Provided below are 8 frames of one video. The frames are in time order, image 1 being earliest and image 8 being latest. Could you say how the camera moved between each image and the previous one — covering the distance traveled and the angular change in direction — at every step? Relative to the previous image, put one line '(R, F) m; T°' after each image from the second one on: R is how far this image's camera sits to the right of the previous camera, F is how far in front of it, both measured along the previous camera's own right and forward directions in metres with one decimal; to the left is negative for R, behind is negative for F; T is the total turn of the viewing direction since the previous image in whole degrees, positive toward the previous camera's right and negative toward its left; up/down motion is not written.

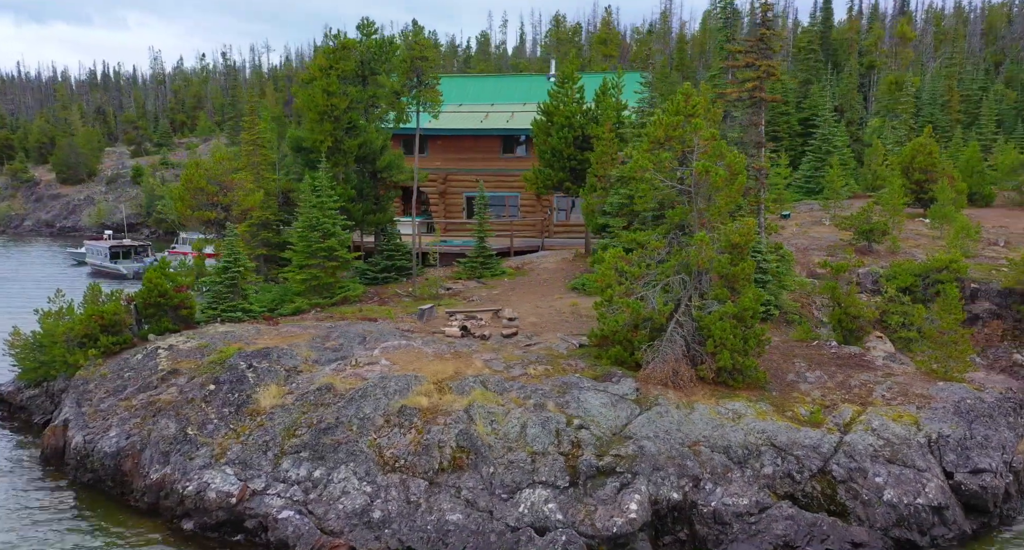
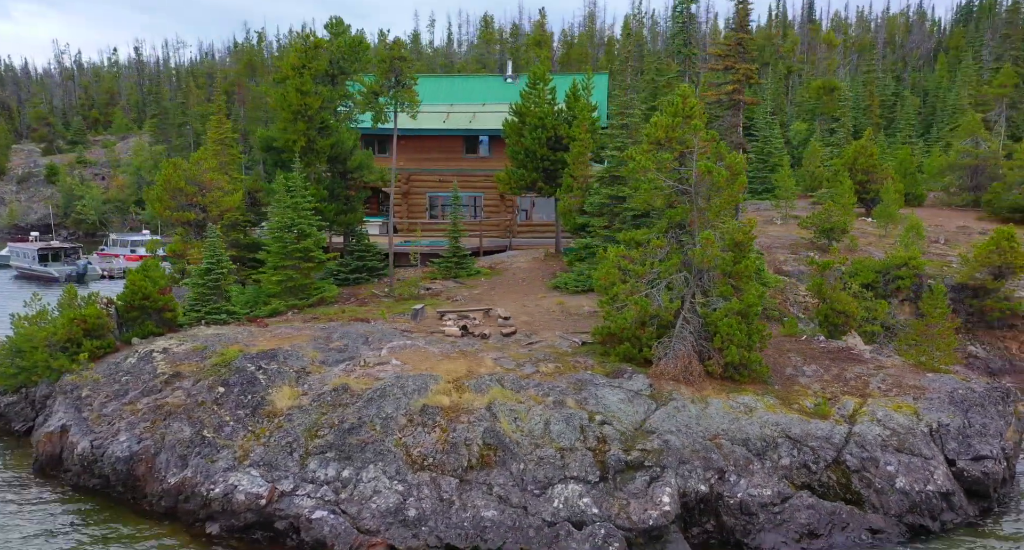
(-1.4, -0.1) m; +4°
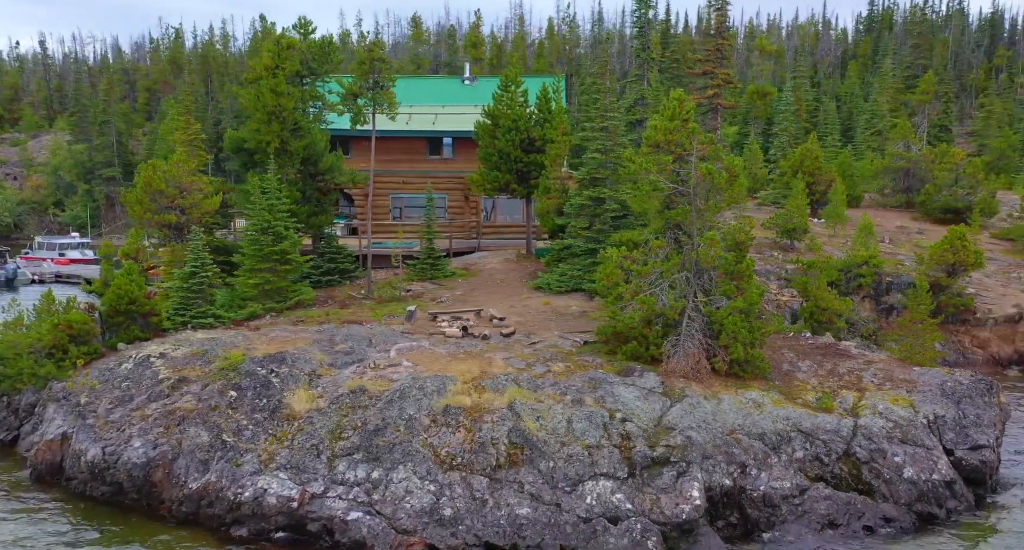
(-1.4, -0.1) m; +4°
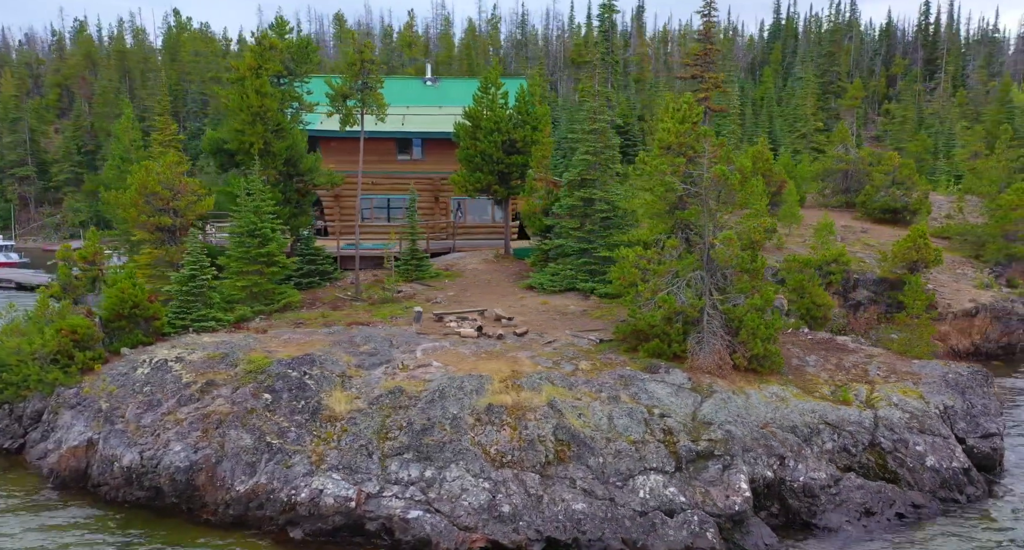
(-1.8, -0.2) m; +4°
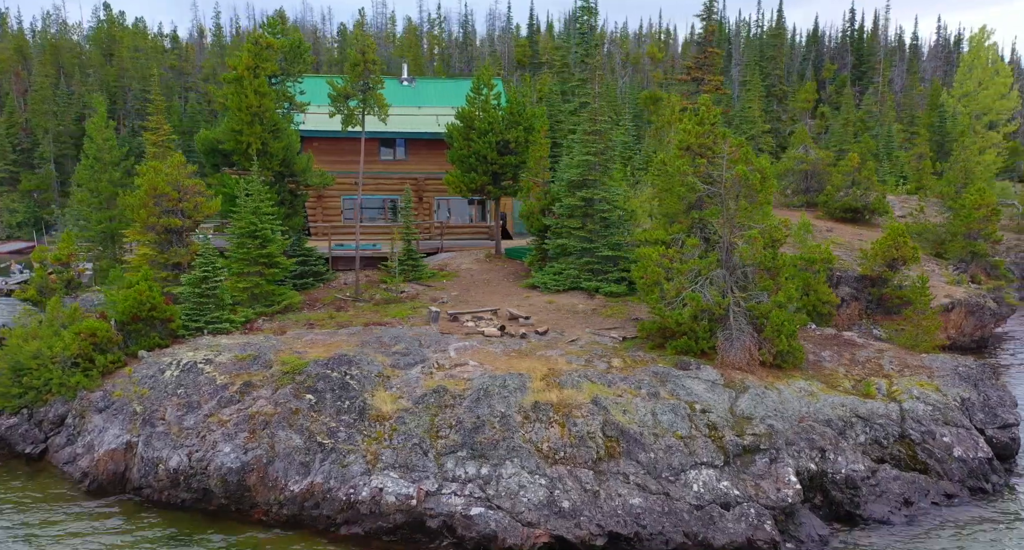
(-1.6, -0.2) m; +3°
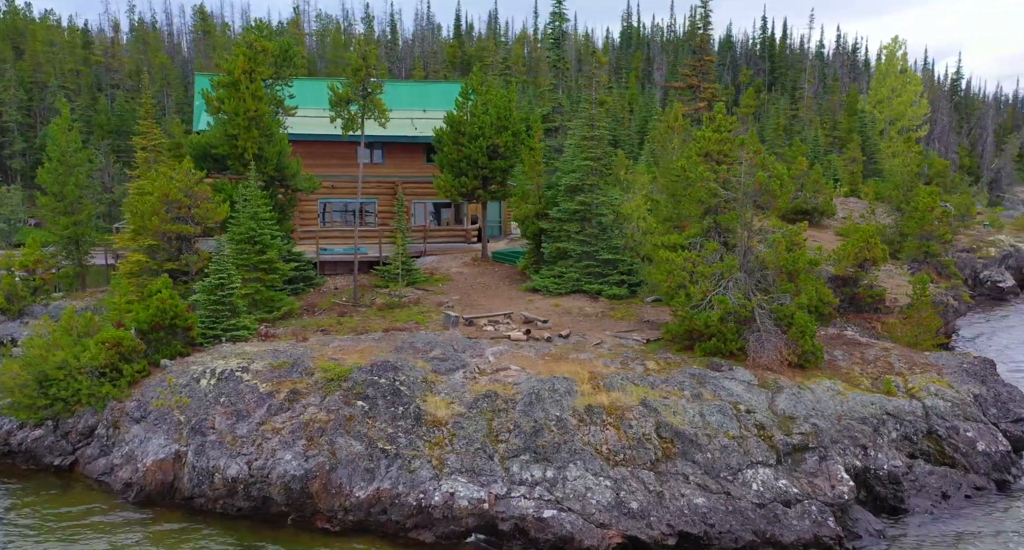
(-2.0, -0.2) m; +3°
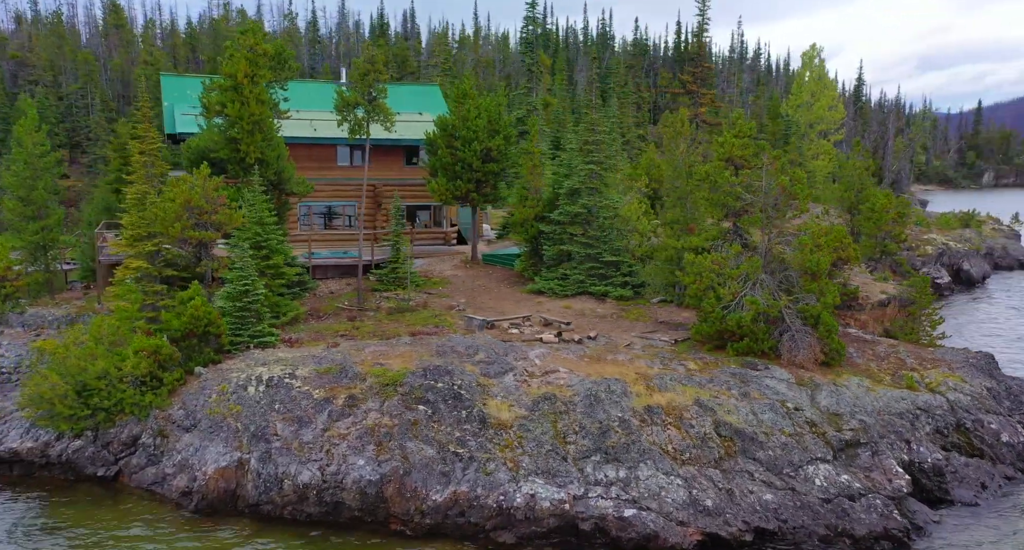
(-2.2, -0.3) m; +3°
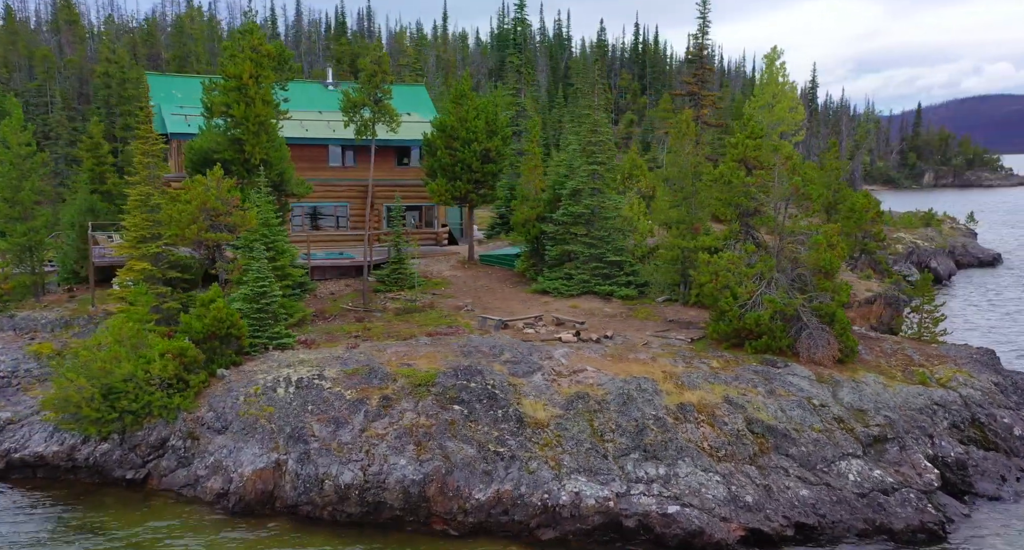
(-1.2, -0.2) m; +2°
